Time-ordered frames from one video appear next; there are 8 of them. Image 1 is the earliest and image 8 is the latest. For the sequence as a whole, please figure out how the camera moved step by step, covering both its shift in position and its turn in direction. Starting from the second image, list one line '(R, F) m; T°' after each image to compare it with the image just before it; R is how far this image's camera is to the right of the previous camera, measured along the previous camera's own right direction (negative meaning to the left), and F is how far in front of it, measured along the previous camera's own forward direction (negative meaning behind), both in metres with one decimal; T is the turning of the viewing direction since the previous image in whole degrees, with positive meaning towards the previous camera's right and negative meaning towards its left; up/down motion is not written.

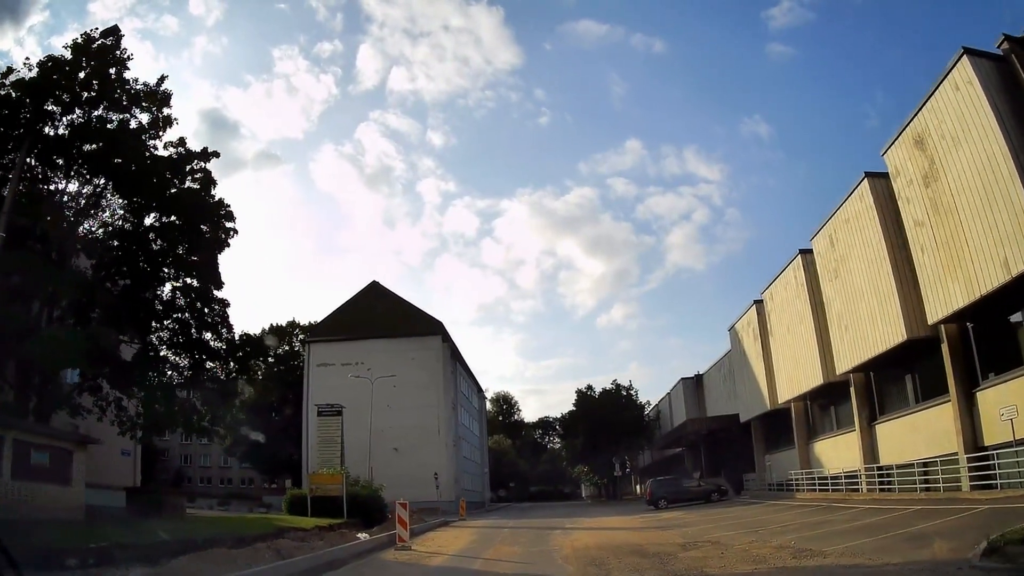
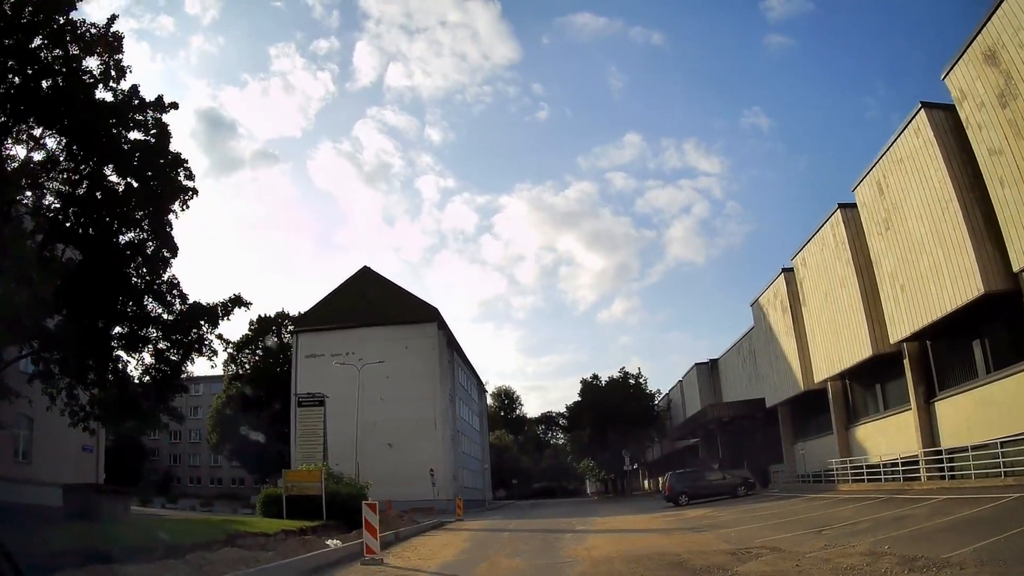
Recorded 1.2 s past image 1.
(+0.1, +4.1) m; 0°
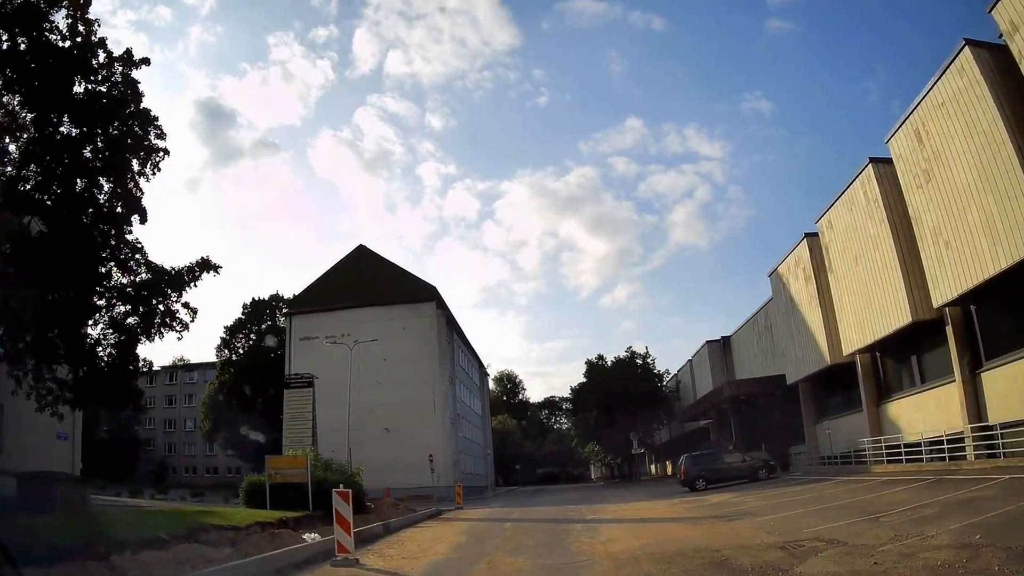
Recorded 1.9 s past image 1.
(+0.1, +2.5) m; 0°
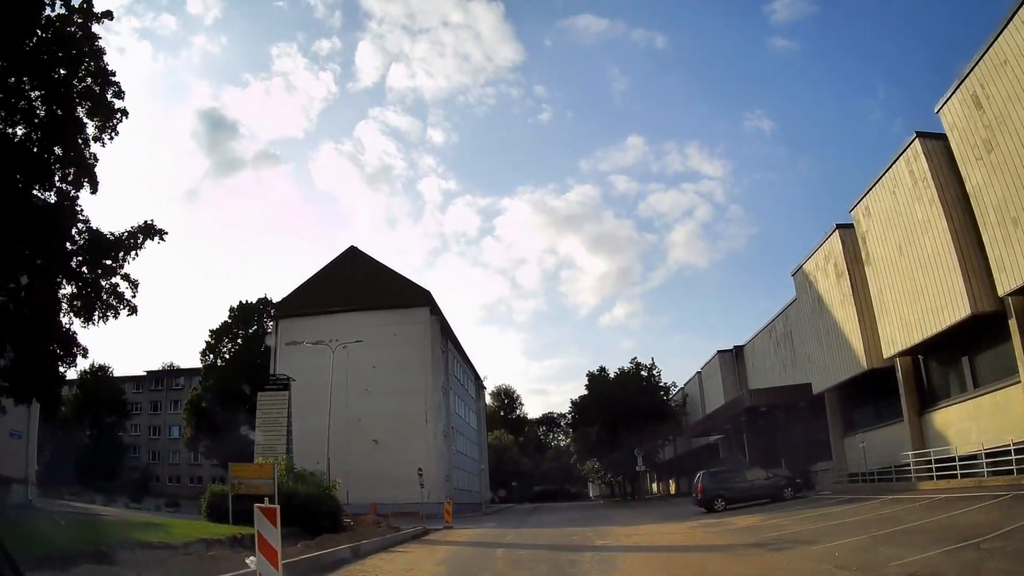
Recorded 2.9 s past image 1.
(+0.1, +3.1) m; 0°
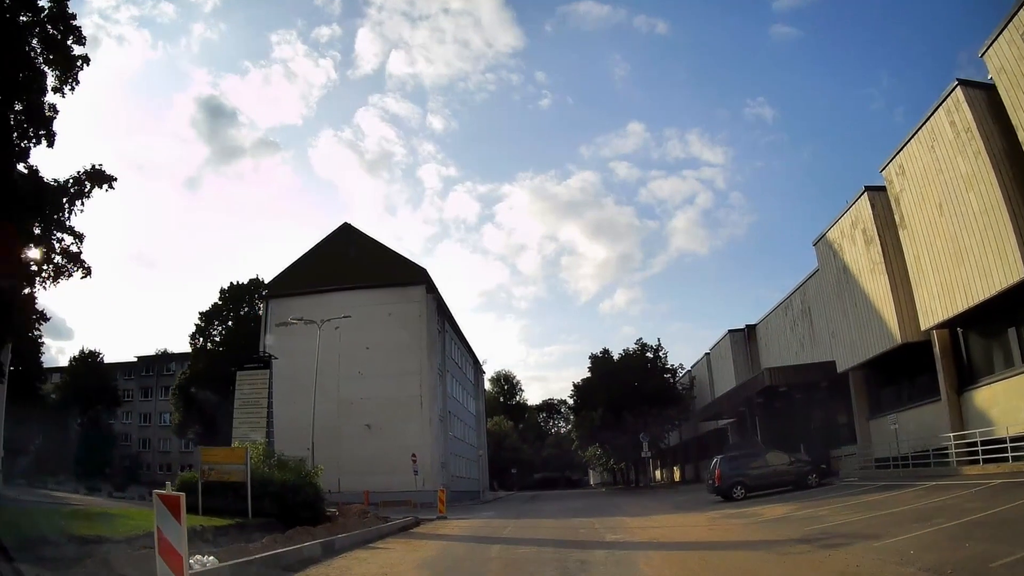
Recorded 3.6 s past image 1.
(+0.1, +2.4) m; 0°
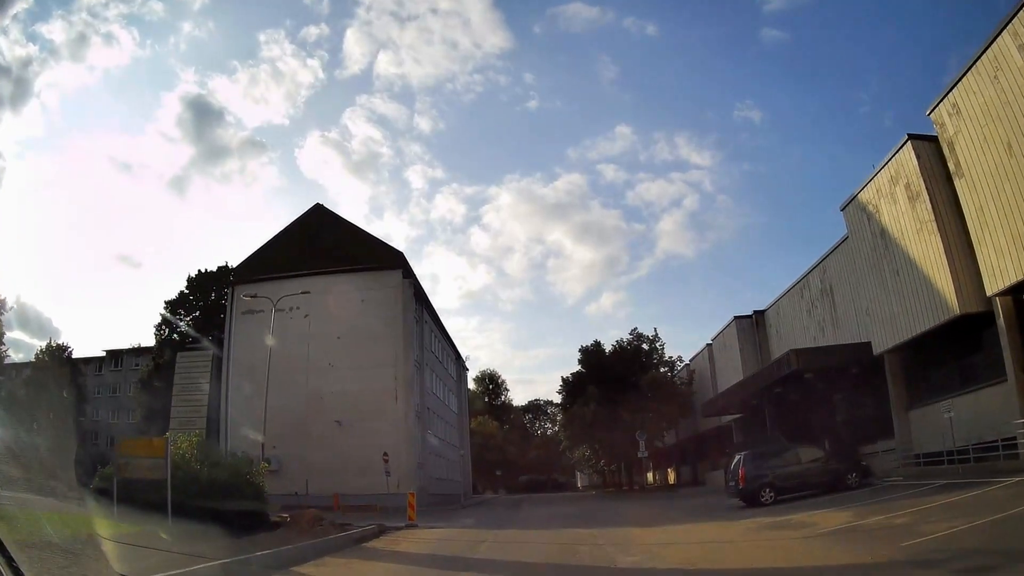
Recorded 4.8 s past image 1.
(+0.1, +4.1) m; +1°
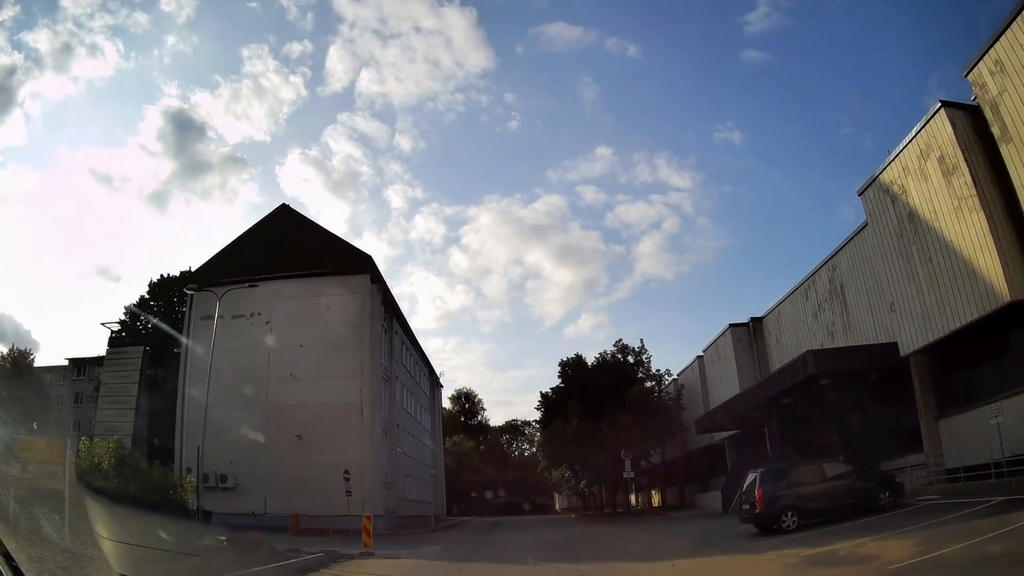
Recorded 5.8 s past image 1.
(+0.1, +3.2) m; +2°
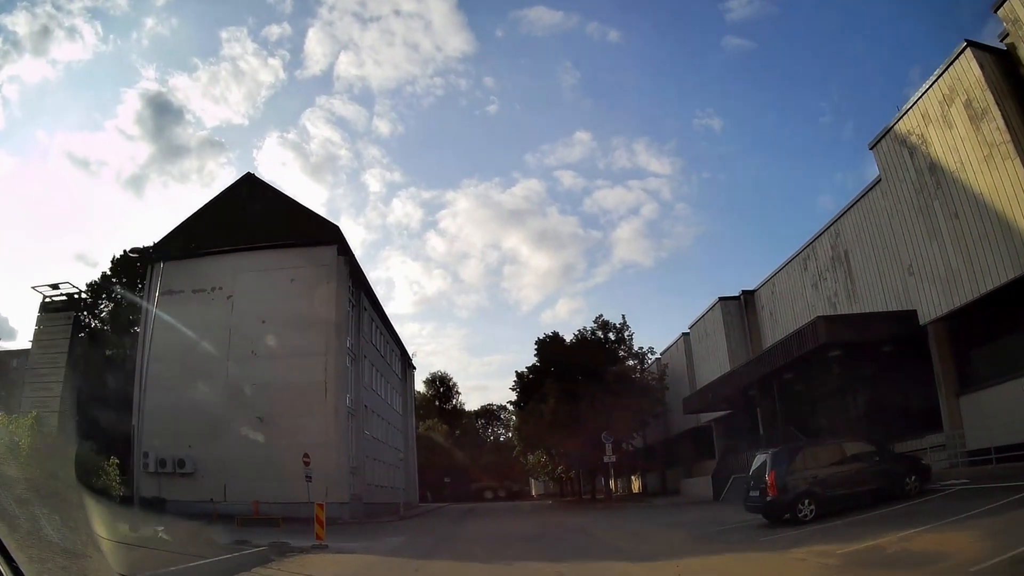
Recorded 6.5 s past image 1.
(+0.1, +2.5) m; +2°
